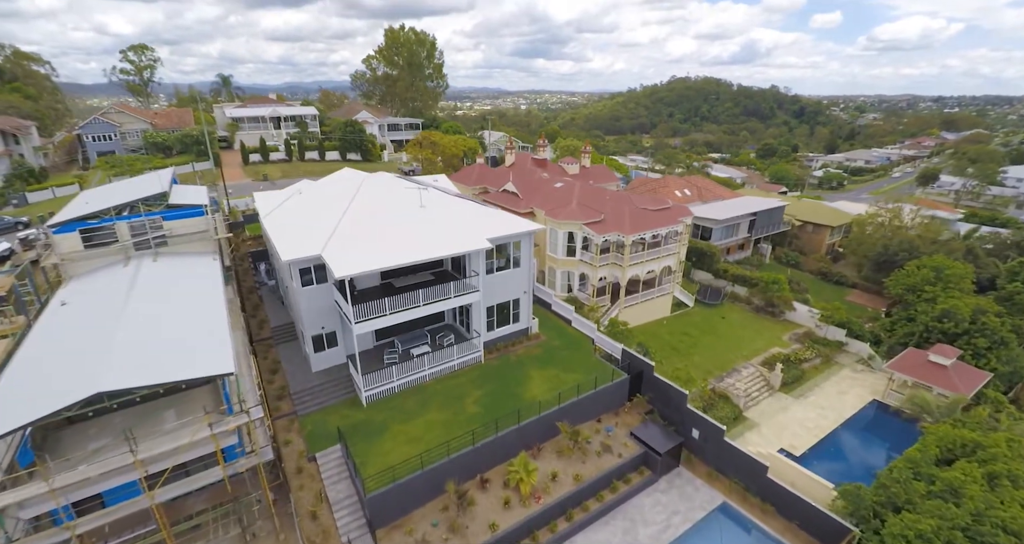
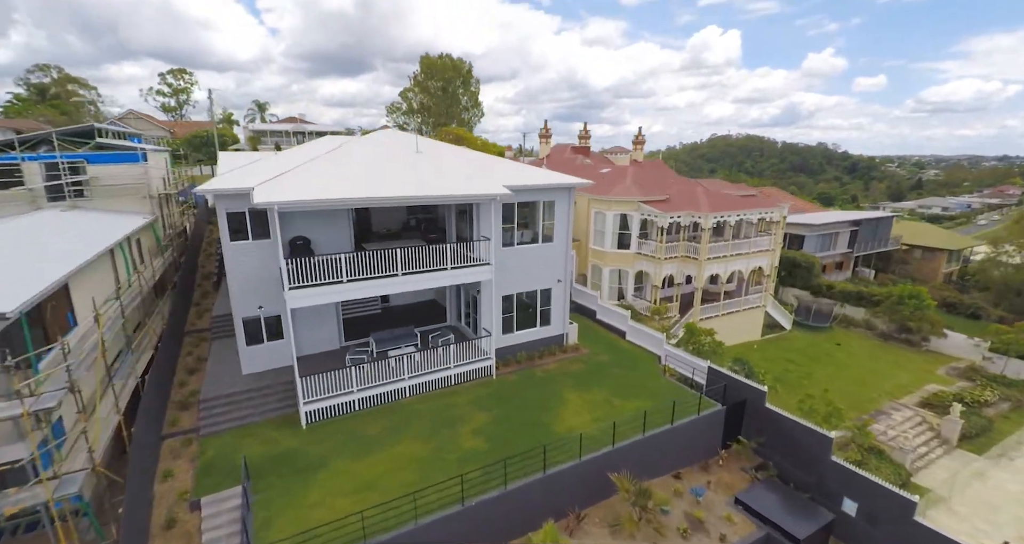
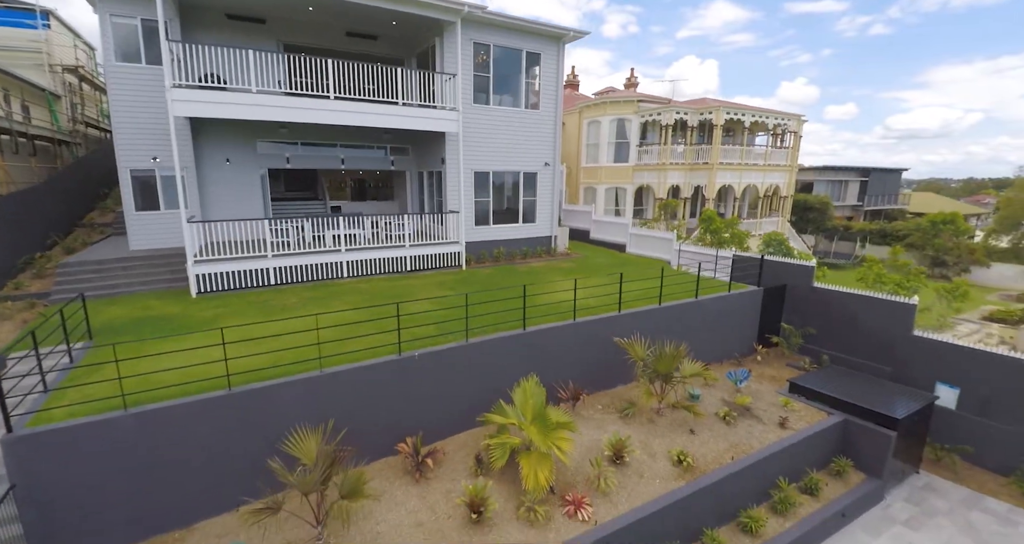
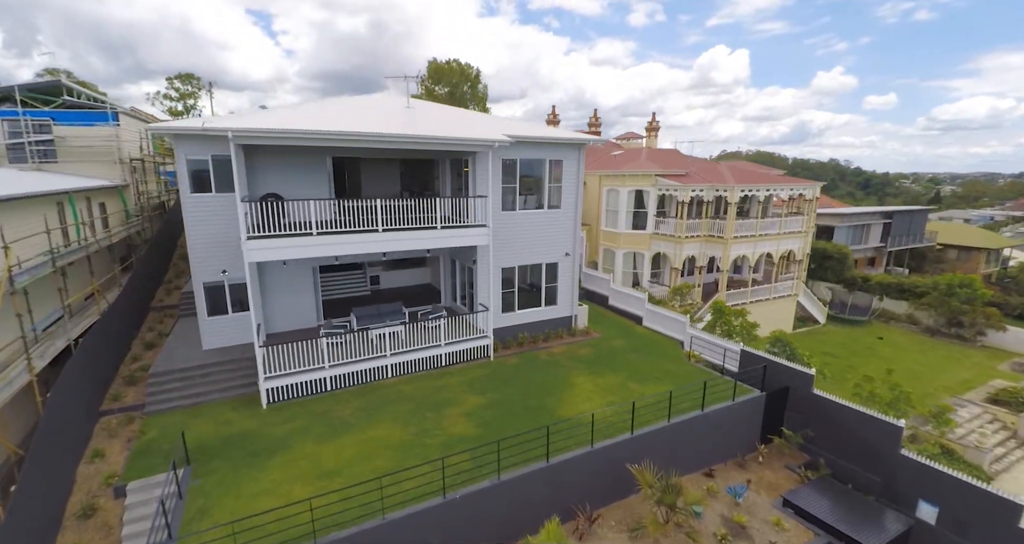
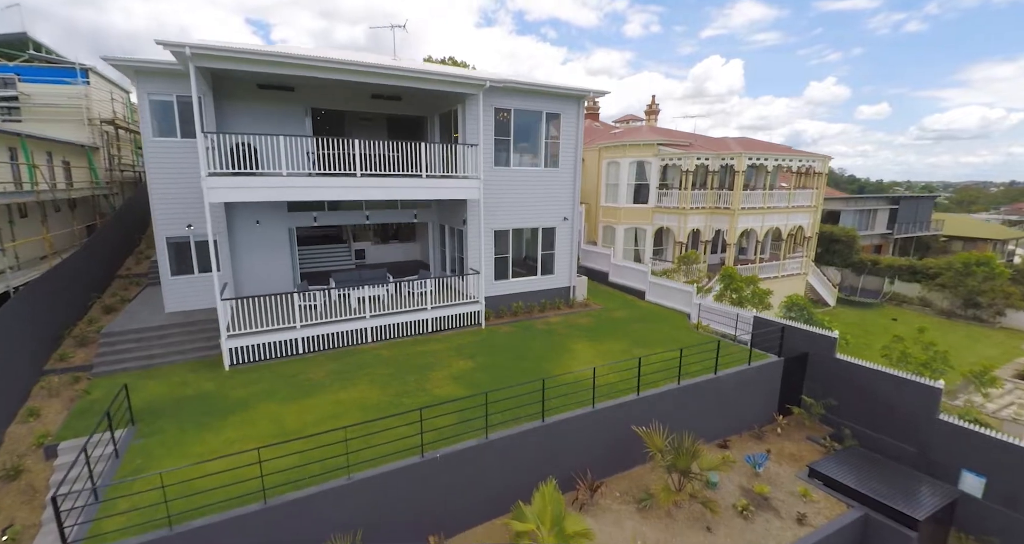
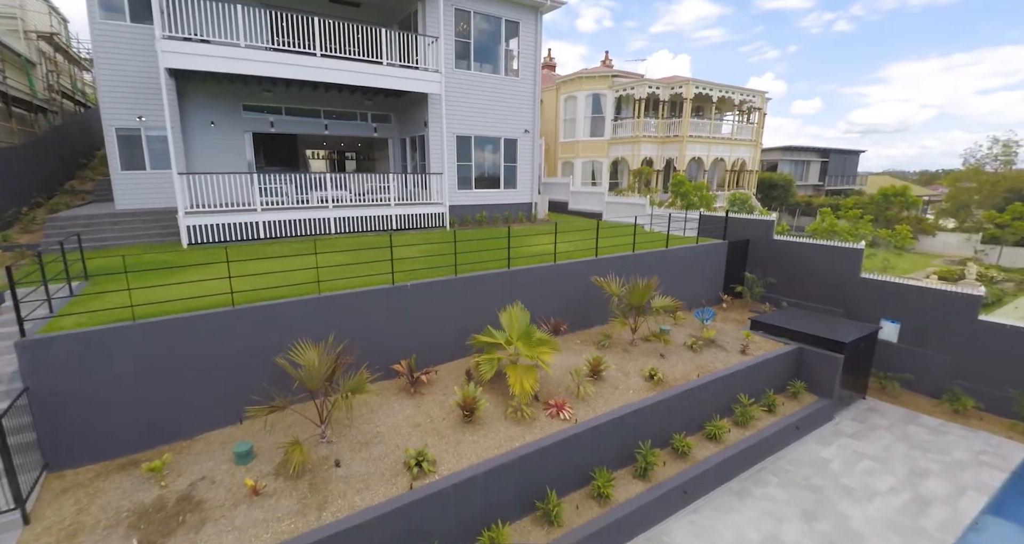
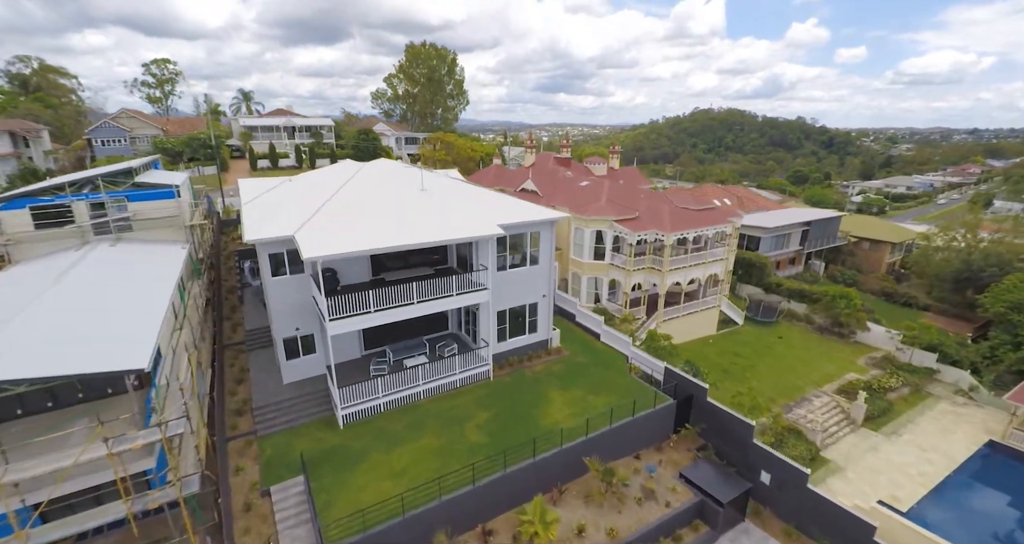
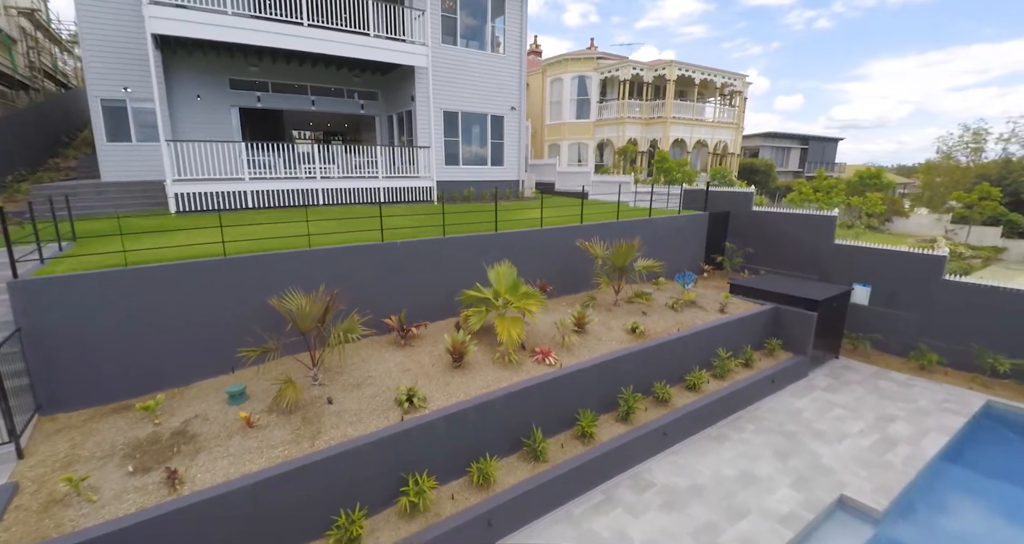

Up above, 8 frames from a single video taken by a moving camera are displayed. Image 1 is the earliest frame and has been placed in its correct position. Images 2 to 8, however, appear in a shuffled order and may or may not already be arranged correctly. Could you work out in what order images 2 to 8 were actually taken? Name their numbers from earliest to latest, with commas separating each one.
7, 2, 4, 5, 3, 6, 8
